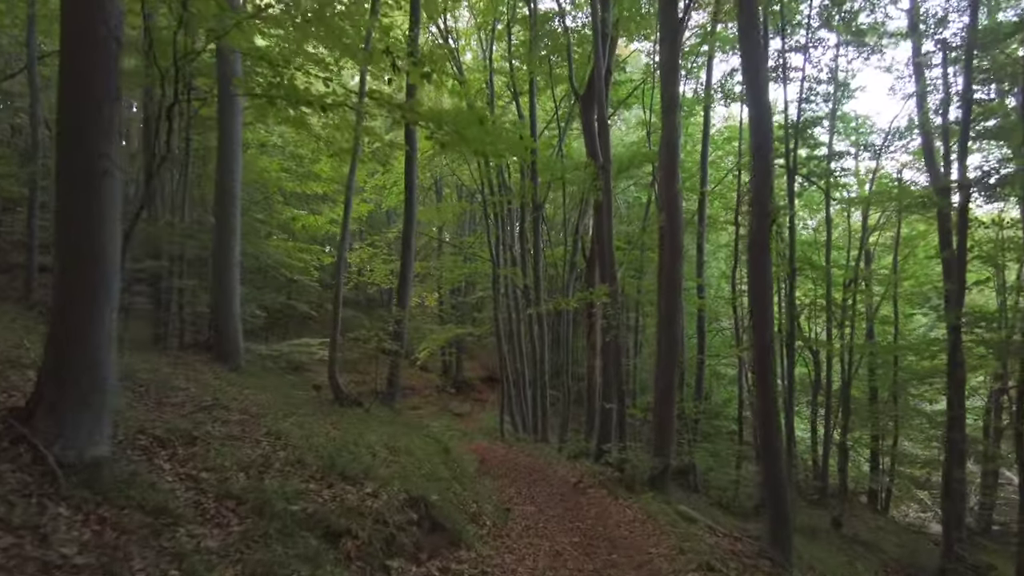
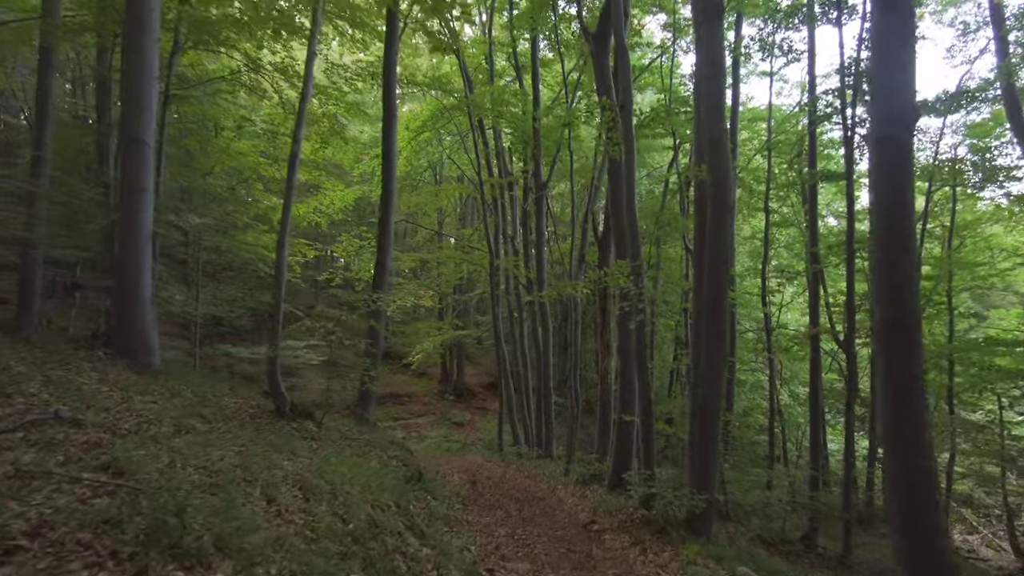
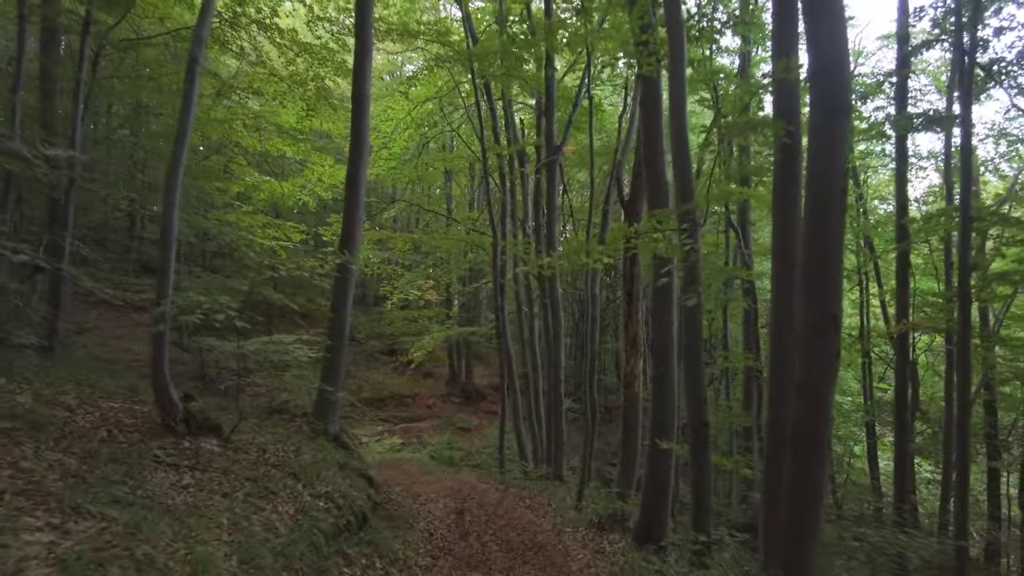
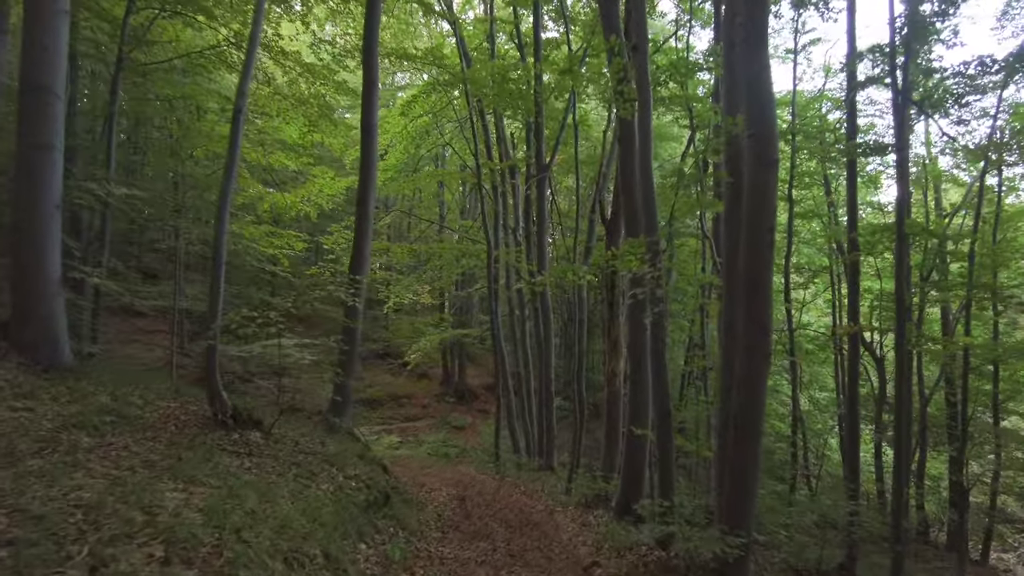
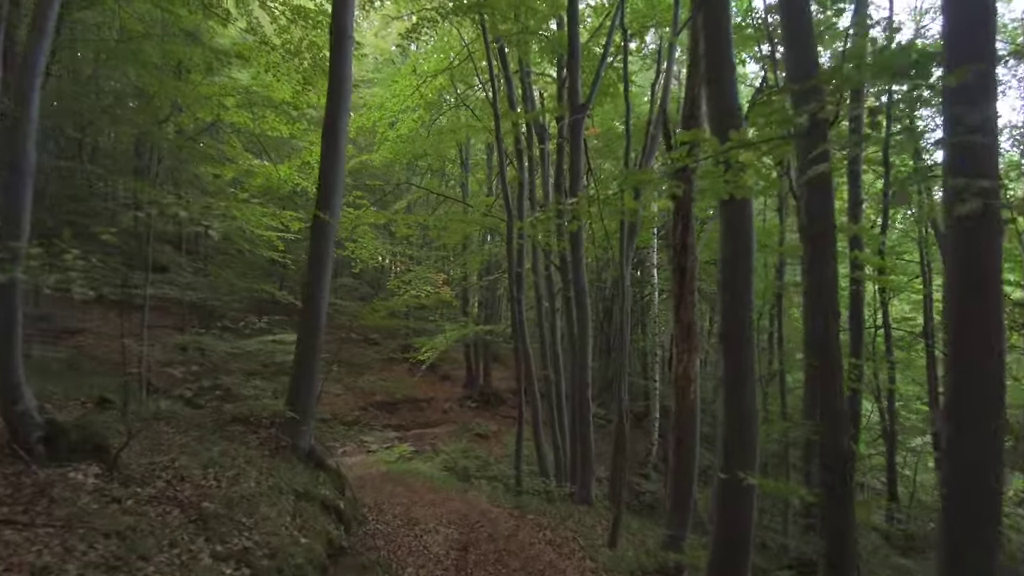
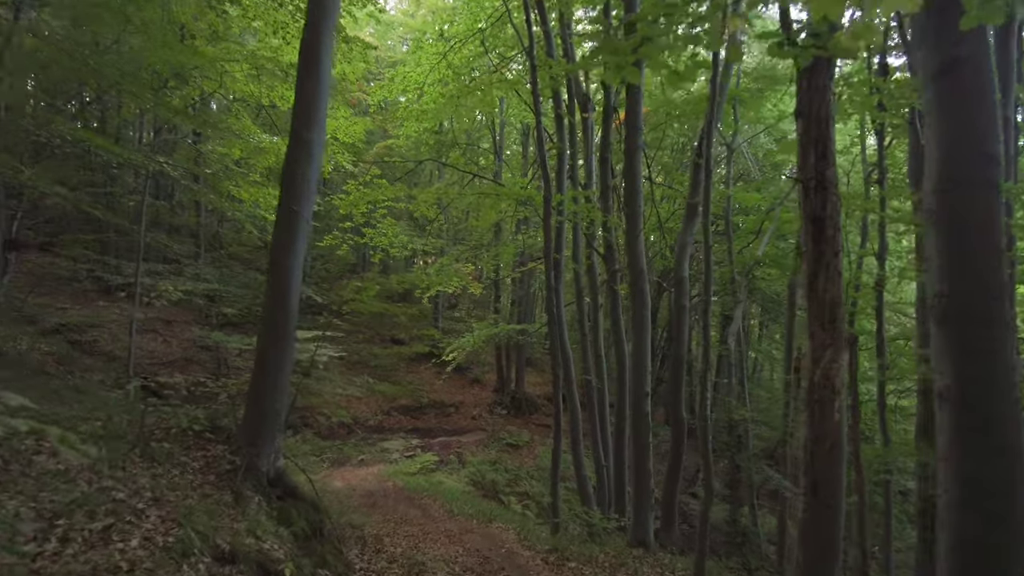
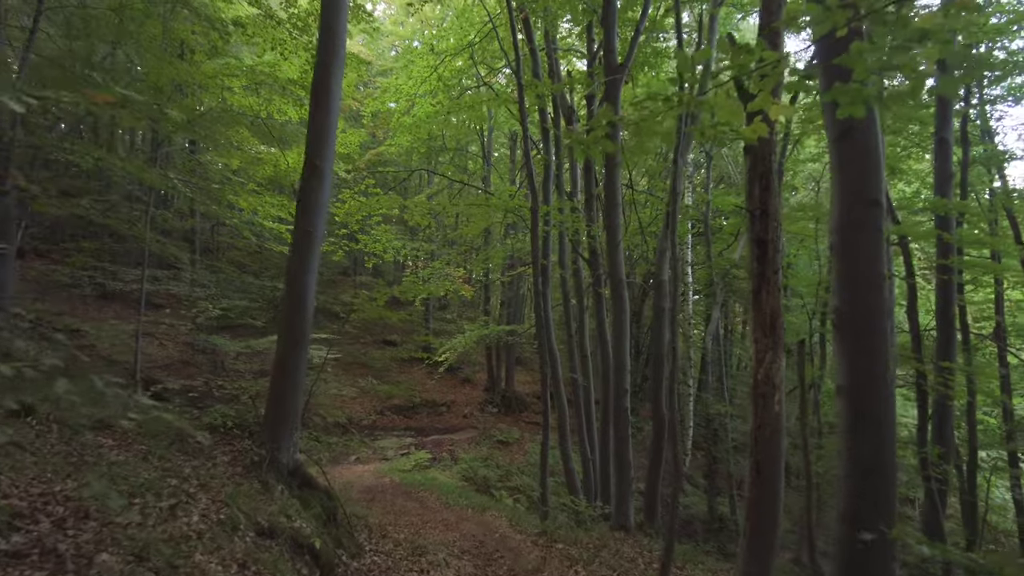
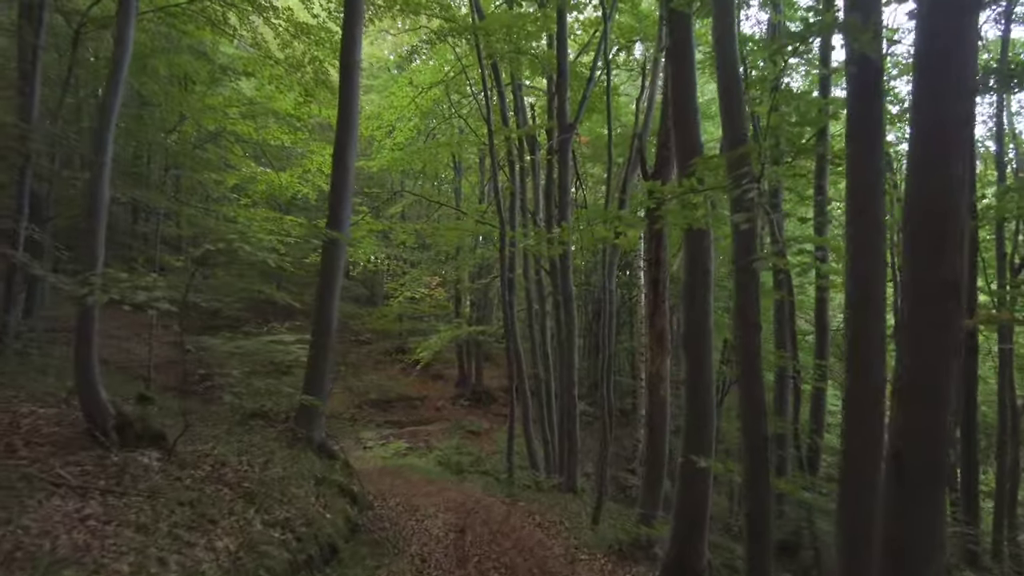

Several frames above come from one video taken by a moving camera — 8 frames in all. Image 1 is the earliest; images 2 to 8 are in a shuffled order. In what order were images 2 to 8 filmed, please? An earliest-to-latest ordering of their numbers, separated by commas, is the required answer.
2, 4, 3, 8, 5, 7, 6
